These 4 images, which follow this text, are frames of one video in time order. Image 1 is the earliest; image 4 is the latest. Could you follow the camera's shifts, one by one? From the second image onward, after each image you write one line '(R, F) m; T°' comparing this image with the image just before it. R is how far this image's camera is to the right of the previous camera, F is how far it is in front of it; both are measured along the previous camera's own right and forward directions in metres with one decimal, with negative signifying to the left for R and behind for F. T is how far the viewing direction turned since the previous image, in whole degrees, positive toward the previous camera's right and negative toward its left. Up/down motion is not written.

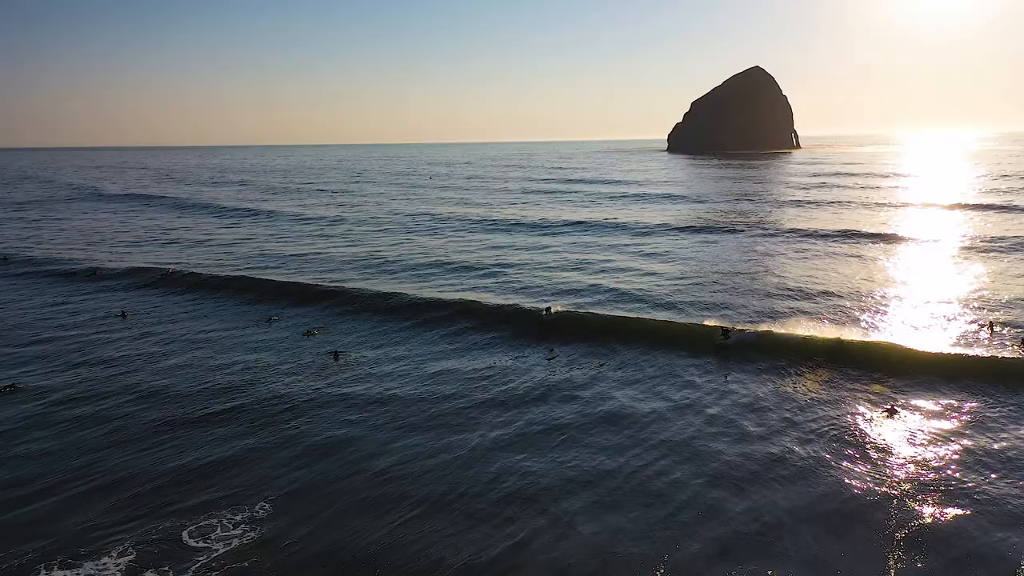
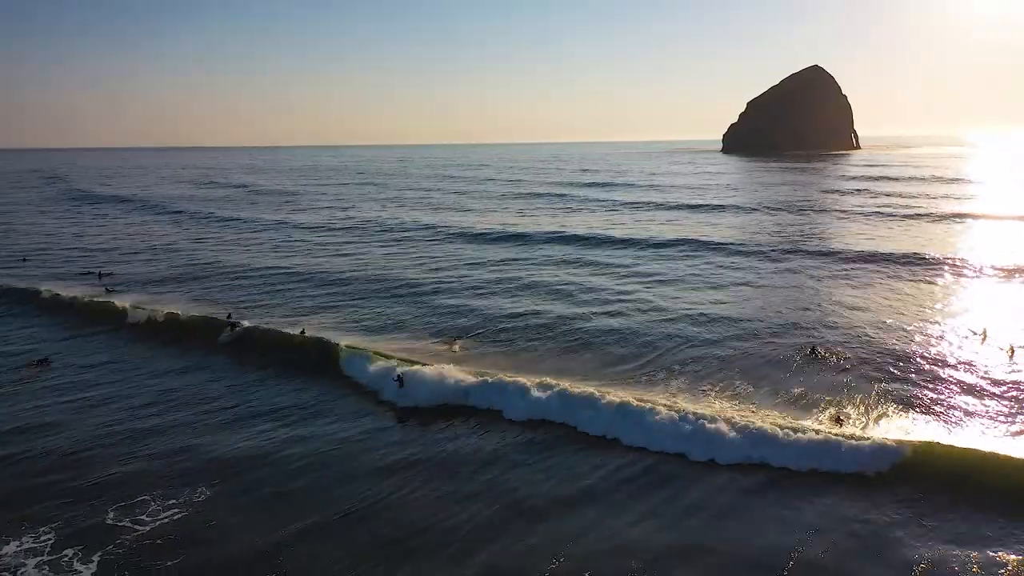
(+1.1, +1.1) m; -5°
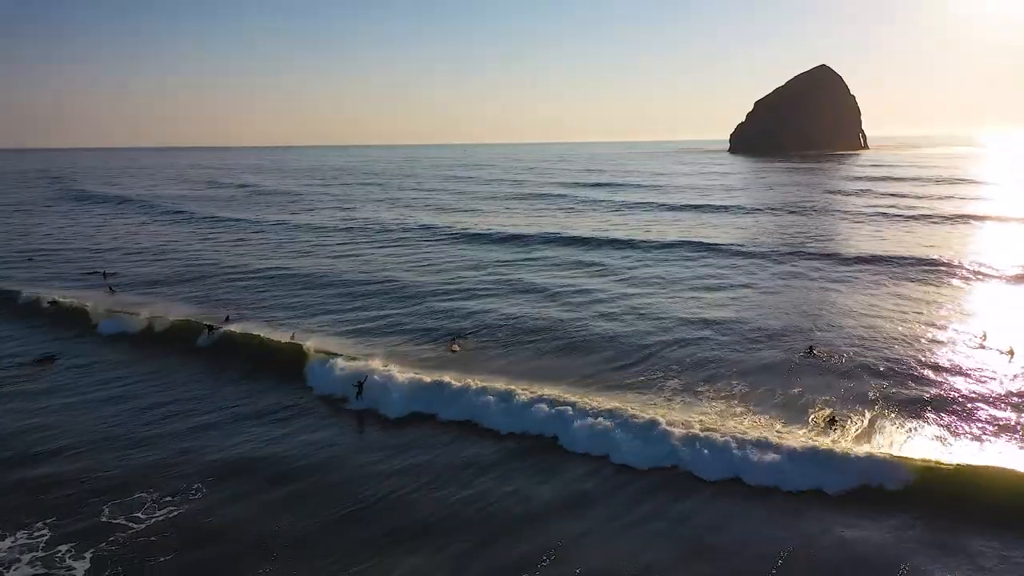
(-0.8, -1.2) m; -1°
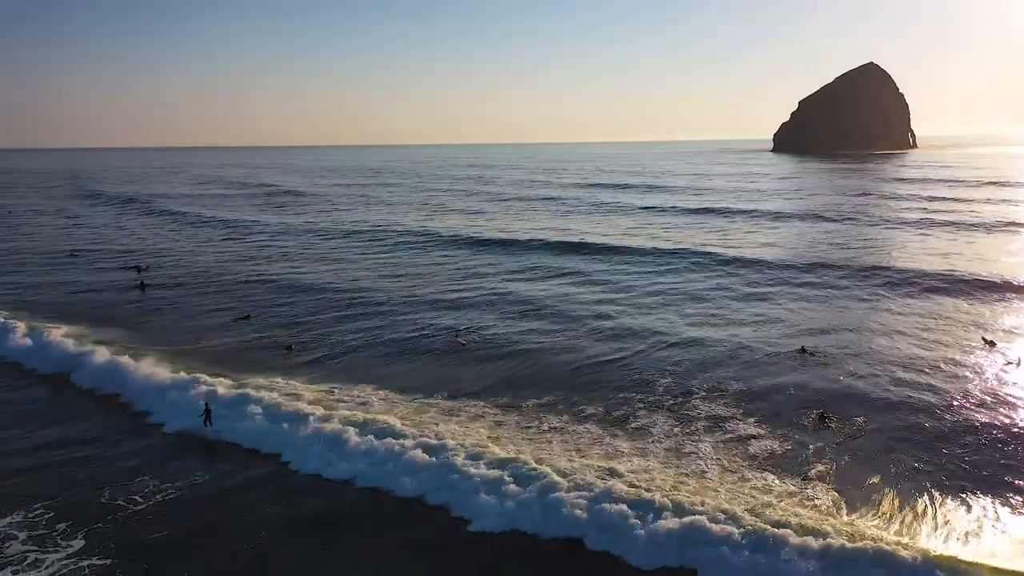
(+0.4, +0.6) m; -3°
